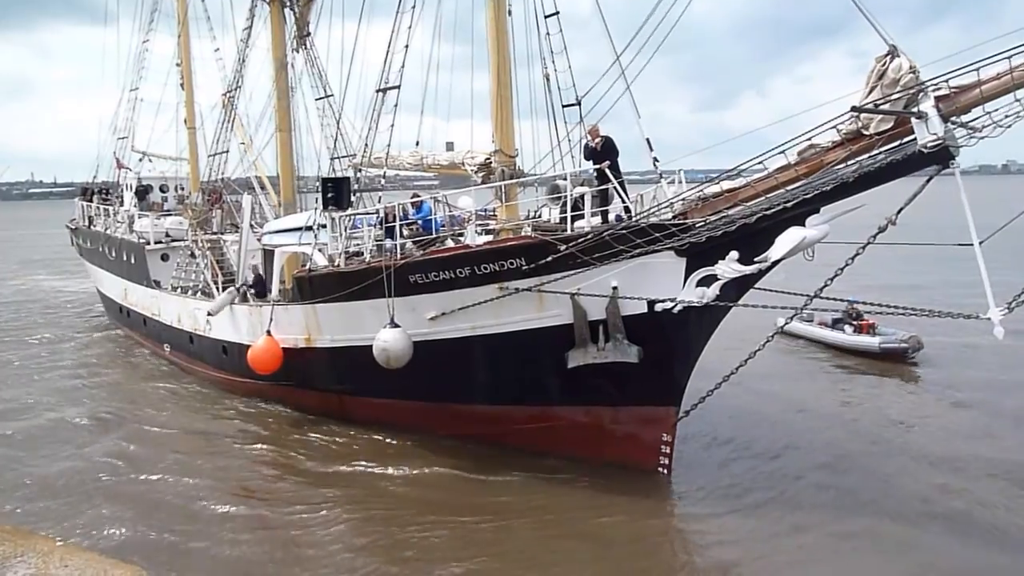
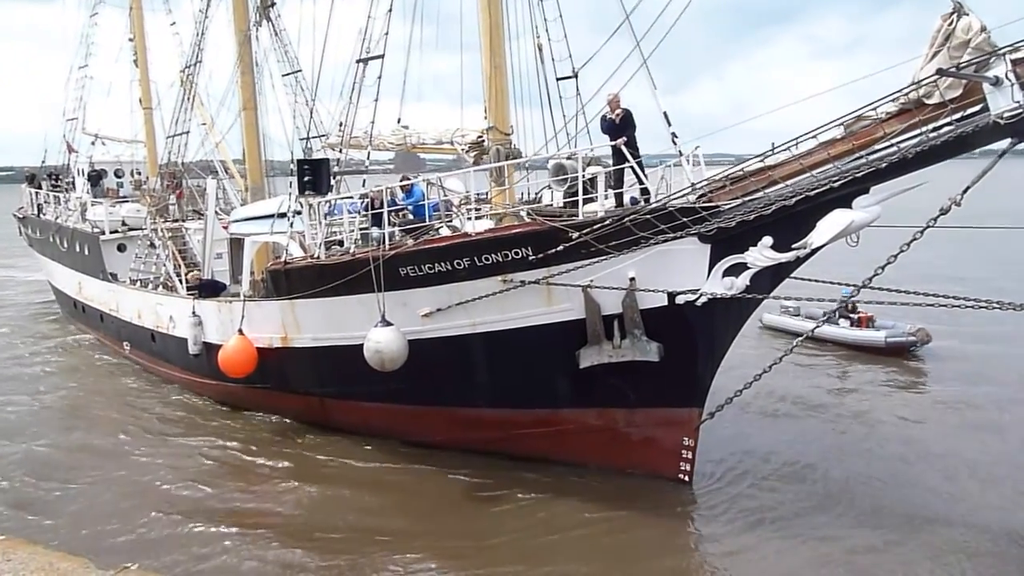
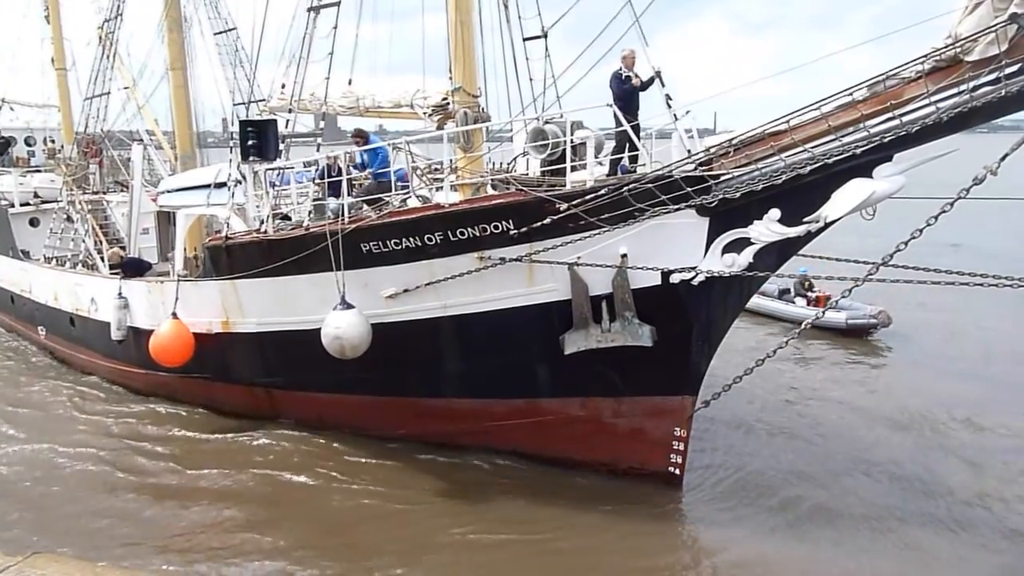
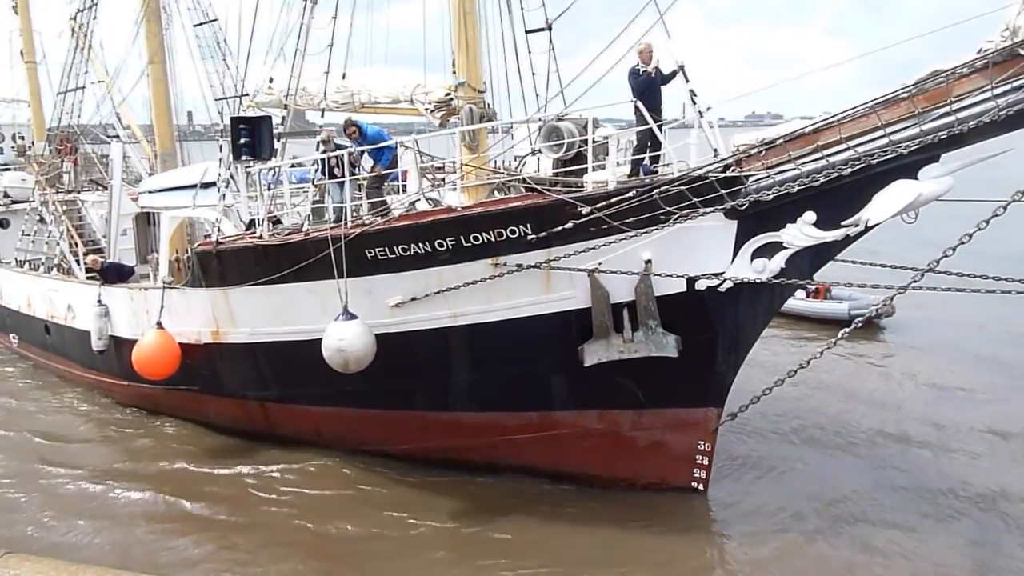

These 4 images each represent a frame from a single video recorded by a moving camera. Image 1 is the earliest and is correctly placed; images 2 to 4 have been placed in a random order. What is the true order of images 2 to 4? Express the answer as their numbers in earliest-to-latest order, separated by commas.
2, 3, 4
